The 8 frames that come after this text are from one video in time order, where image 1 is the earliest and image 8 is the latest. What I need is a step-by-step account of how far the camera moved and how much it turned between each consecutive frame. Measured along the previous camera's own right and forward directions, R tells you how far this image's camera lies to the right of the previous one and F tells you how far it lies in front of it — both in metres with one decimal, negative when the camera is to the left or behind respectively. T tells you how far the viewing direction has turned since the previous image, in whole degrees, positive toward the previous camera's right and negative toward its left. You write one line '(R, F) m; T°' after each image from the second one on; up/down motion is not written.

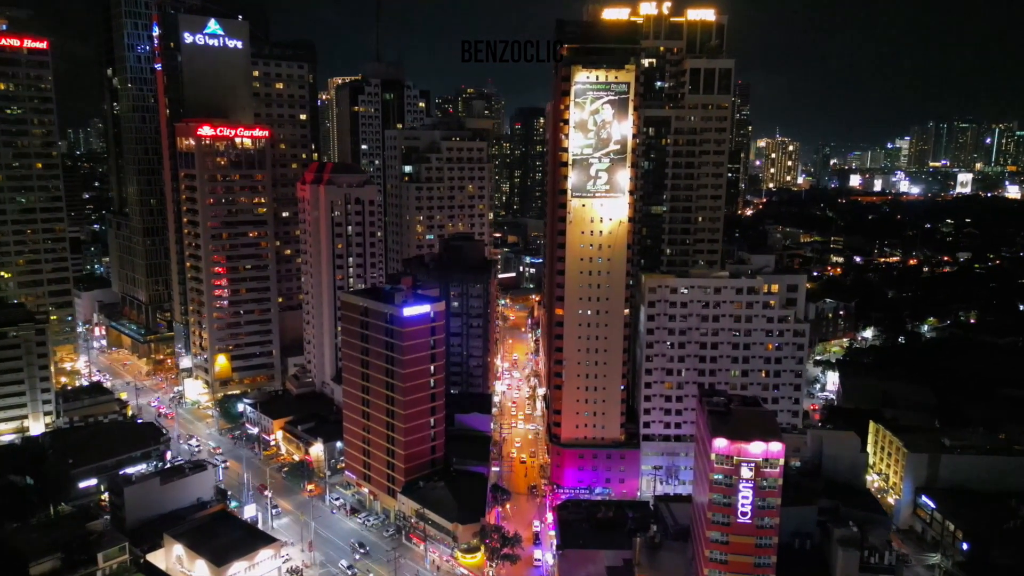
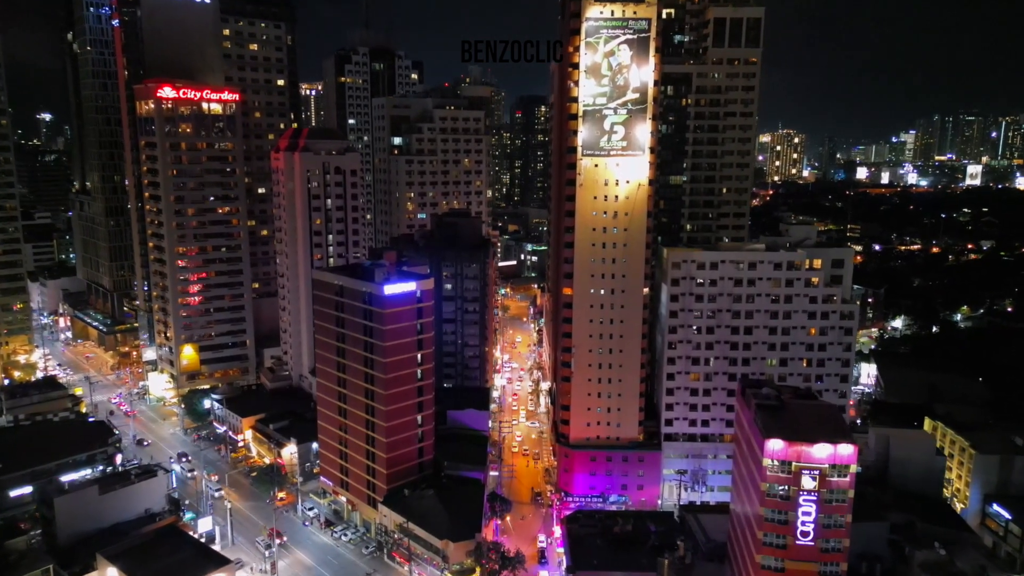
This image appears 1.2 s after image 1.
(0.0, +10.7) m; 0°
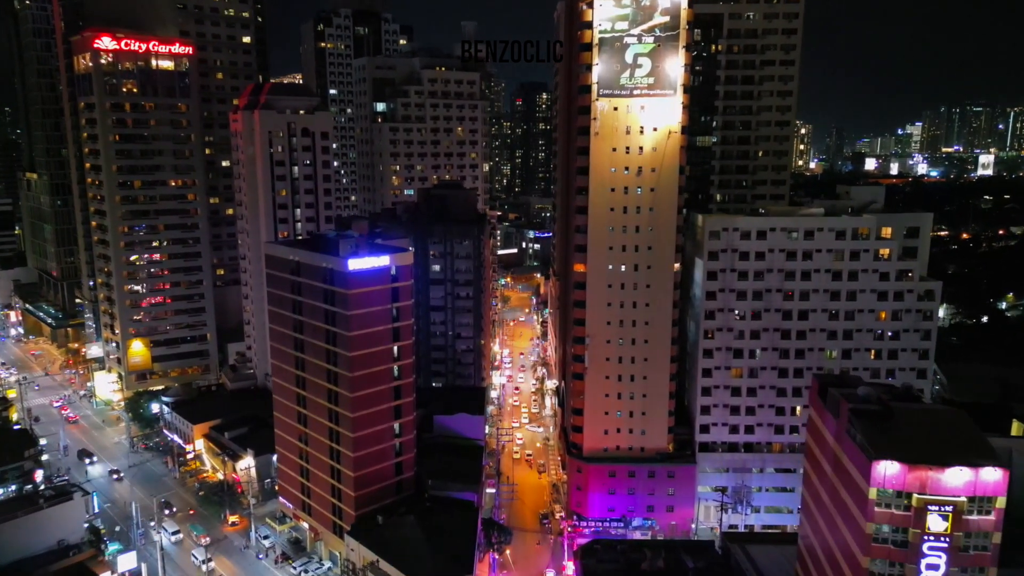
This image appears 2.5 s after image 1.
(+0.2, +12.5) m; 0°
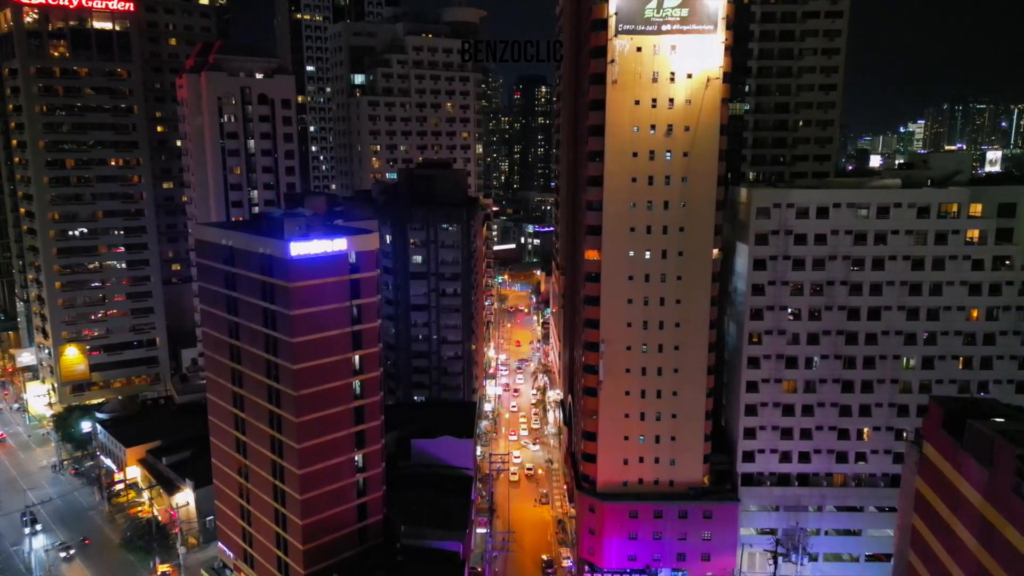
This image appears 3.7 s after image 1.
(+0.3, +11.0) m; 0°
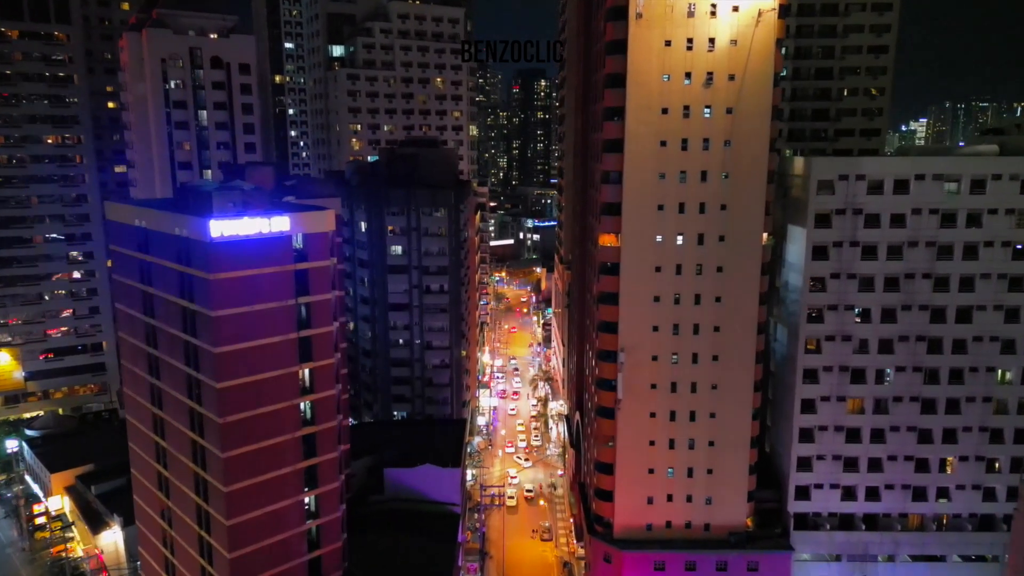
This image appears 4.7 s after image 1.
(+0.2, +8.7) m; 0°
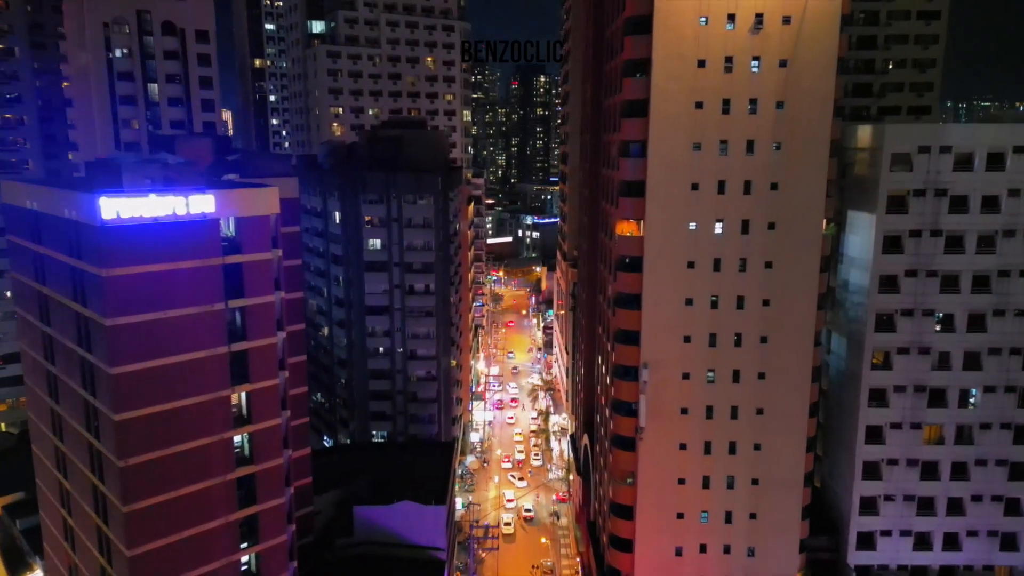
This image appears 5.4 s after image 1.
(+0.1, +6.6) m; 0°
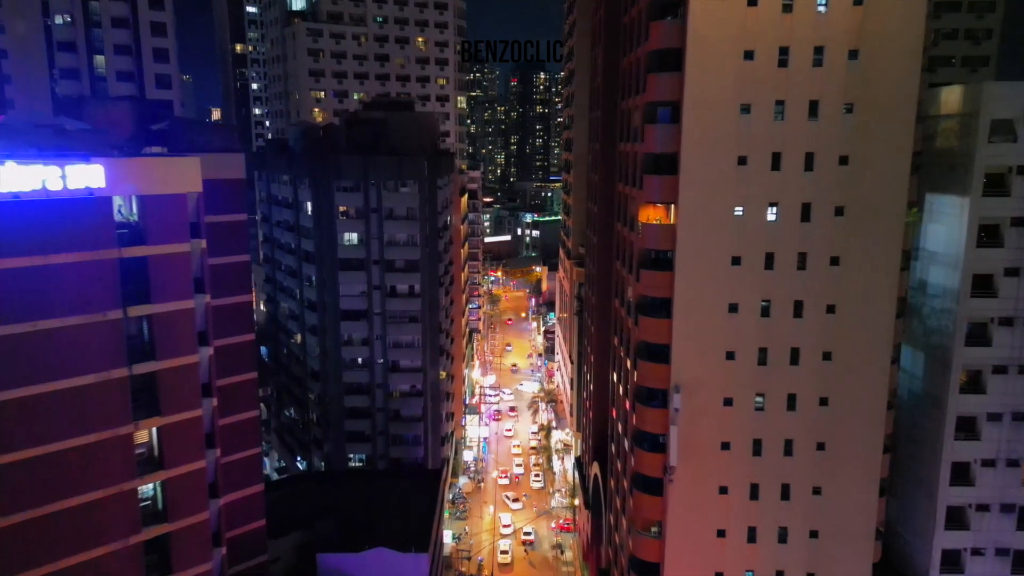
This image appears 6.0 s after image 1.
(+0.1, +5.5) m; 0°
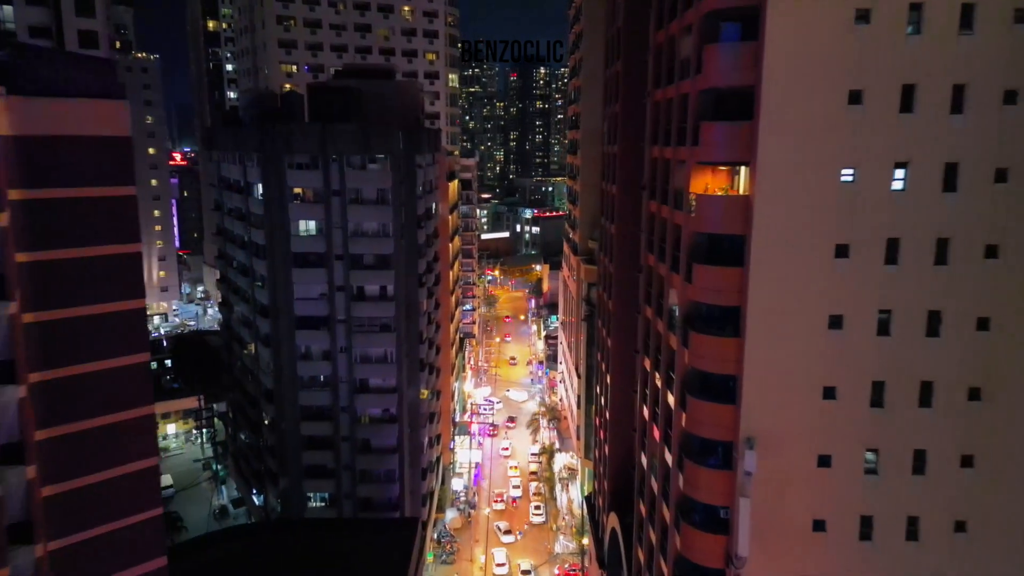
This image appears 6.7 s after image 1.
(+0.2, +6.8) m; 0°
